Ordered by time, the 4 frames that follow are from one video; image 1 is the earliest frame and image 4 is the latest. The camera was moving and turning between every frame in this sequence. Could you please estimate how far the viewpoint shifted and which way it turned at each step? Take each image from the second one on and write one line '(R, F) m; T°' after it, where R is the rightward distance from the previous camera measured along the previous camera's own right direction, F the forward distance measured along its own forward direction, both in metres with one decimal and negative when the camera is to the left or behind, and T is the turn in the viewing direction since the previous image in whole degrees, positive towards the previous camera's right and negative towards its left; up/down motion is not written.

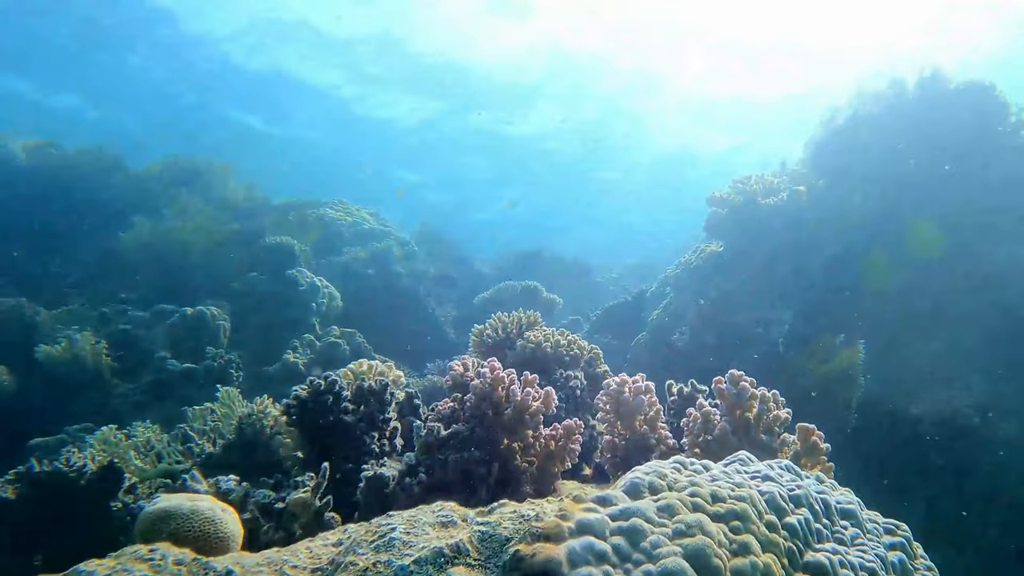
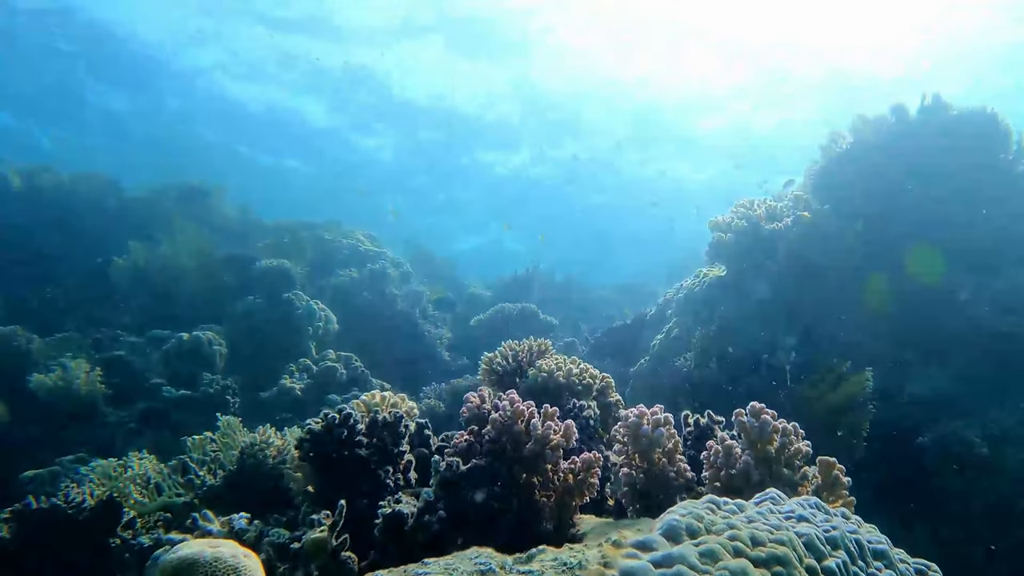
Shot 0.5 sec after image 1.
(-0.1, +0.1) m; +1°
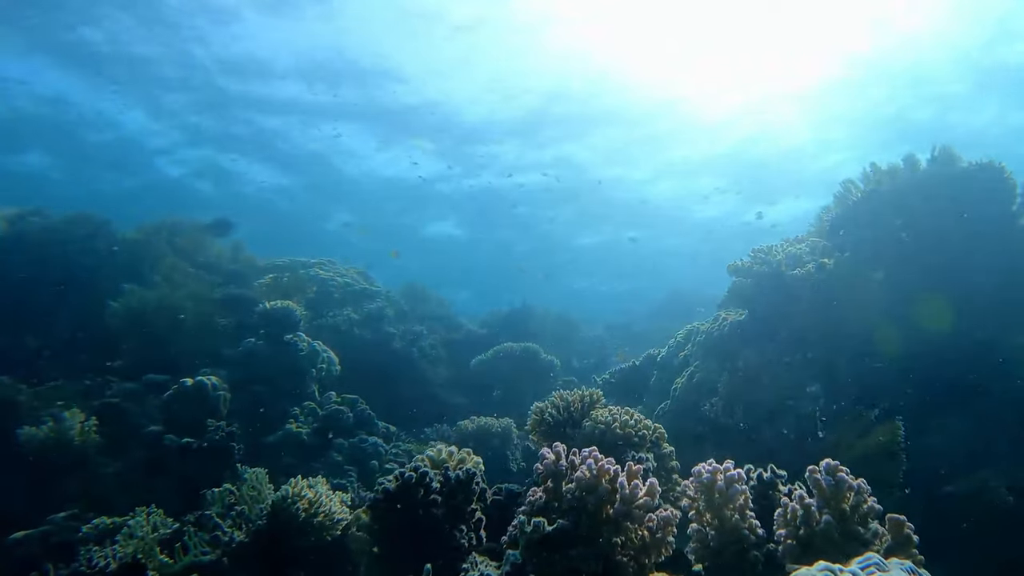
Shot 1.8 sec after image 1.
(-0.5, 0.0) m; +2°
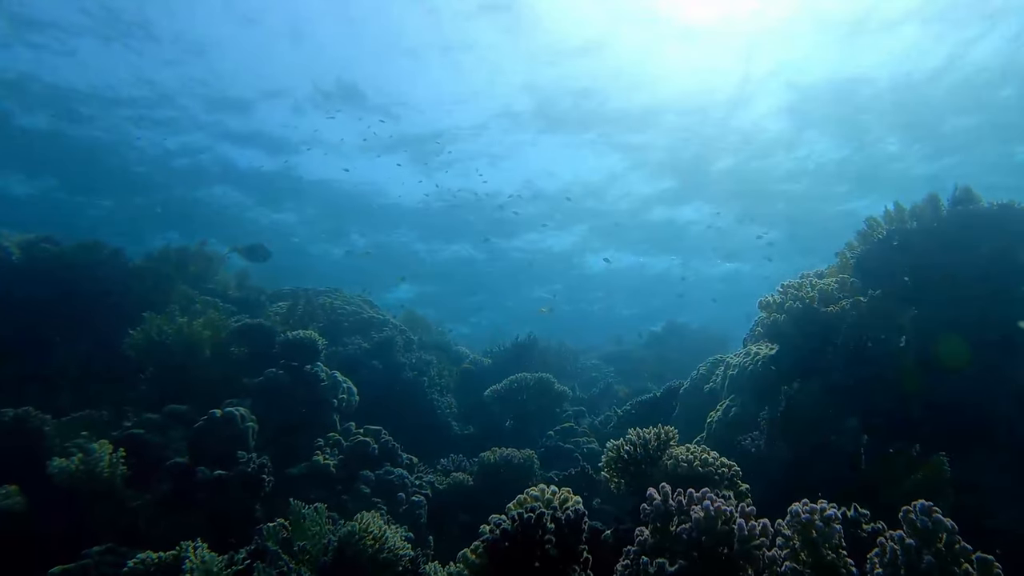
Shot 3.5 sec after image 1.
(-0.6, -0.1) m; +2°
